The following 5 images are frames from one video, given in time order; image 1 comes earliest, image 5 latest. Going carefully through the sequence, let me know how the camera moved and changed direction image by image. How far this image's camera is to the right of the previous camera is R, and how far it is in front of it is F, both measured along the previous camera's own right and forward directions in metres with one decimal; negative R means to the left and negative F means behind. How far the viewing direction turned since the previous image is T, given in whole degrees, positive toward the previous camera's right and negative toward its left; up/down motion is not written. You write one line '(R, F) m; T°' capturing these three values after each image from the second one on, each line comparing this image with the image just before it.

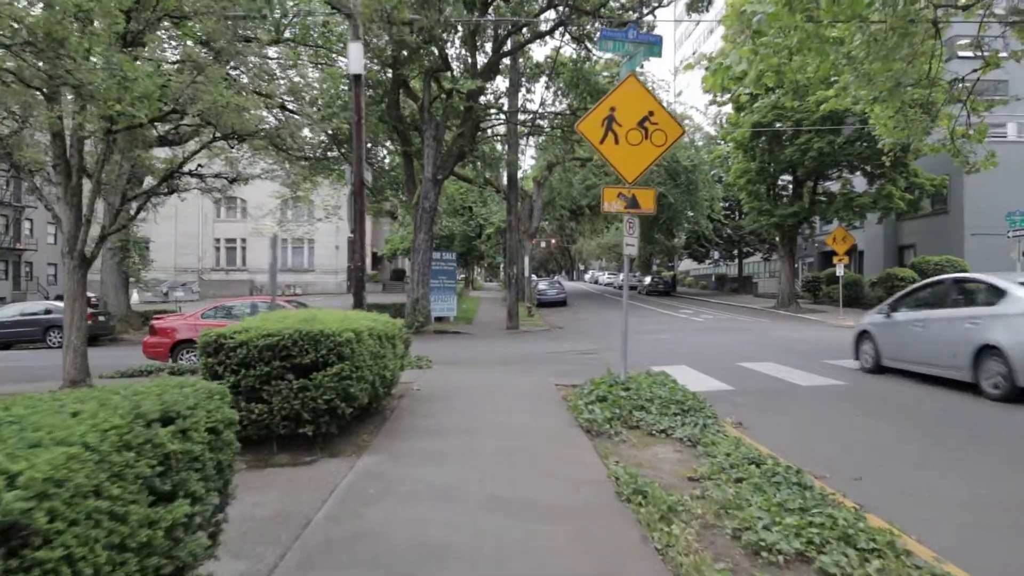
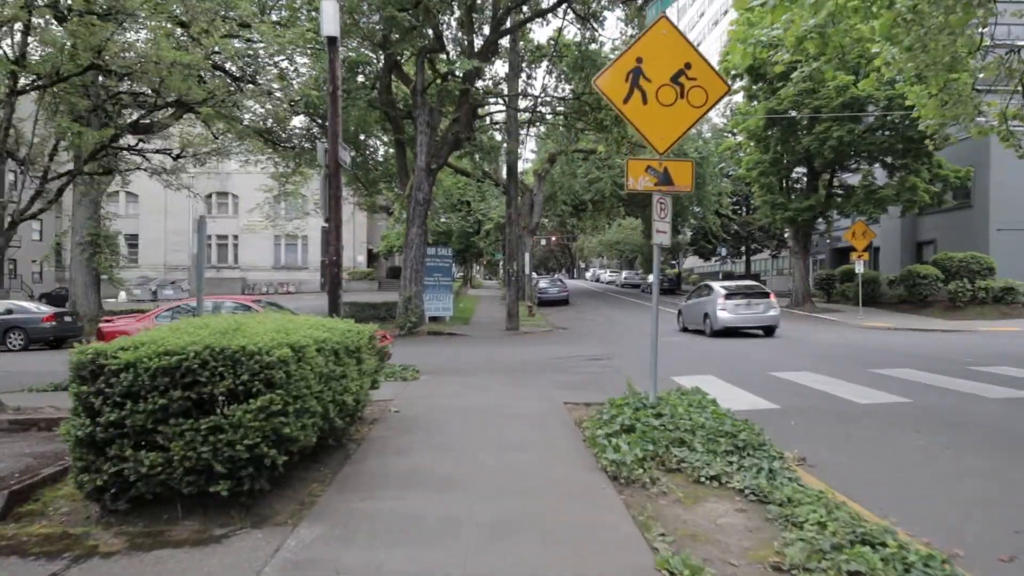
(0.0, +1.6) m; 0°
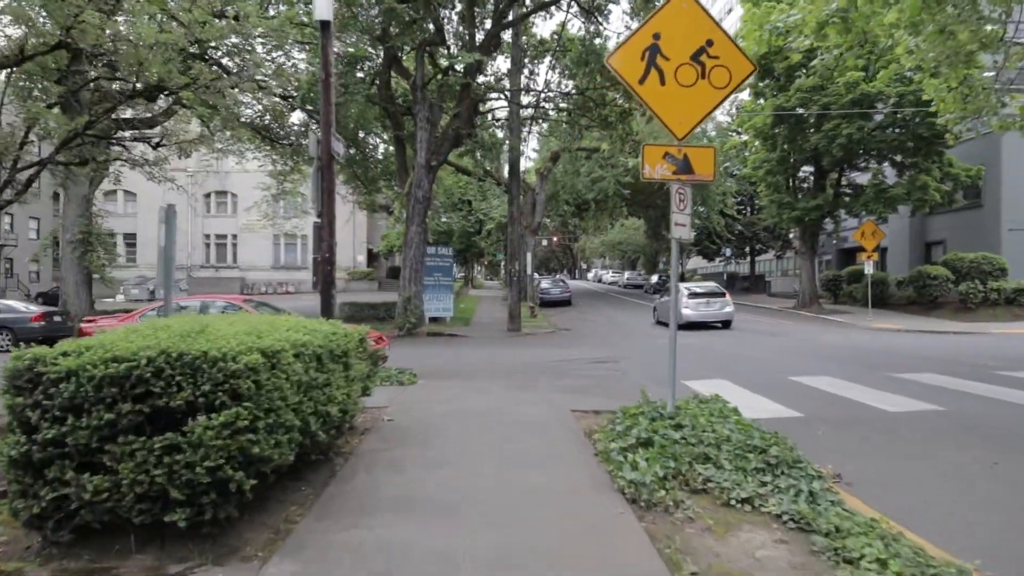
(0.0, +0.6) m; 0°
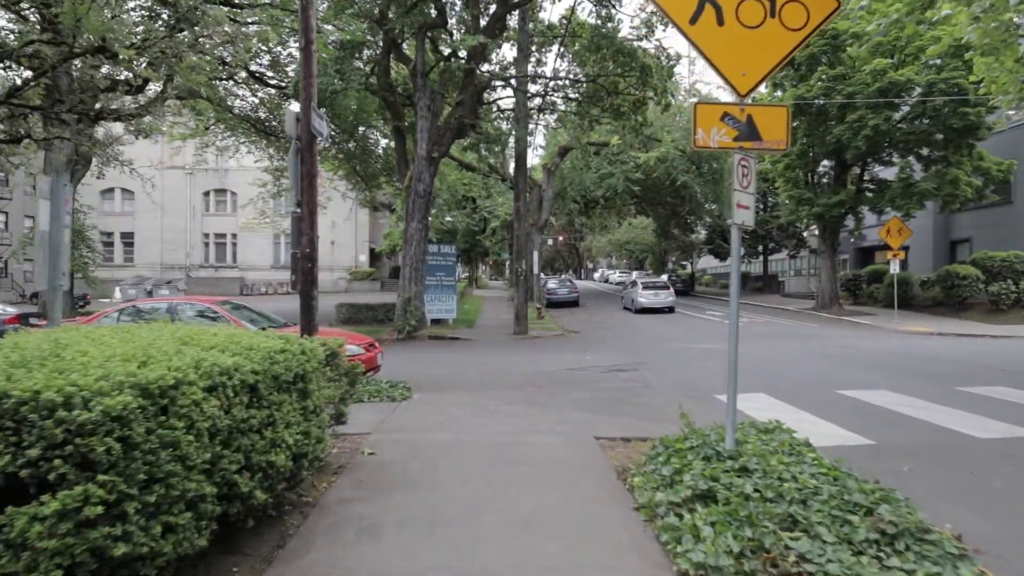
(0.0, +1.3) m; 0°
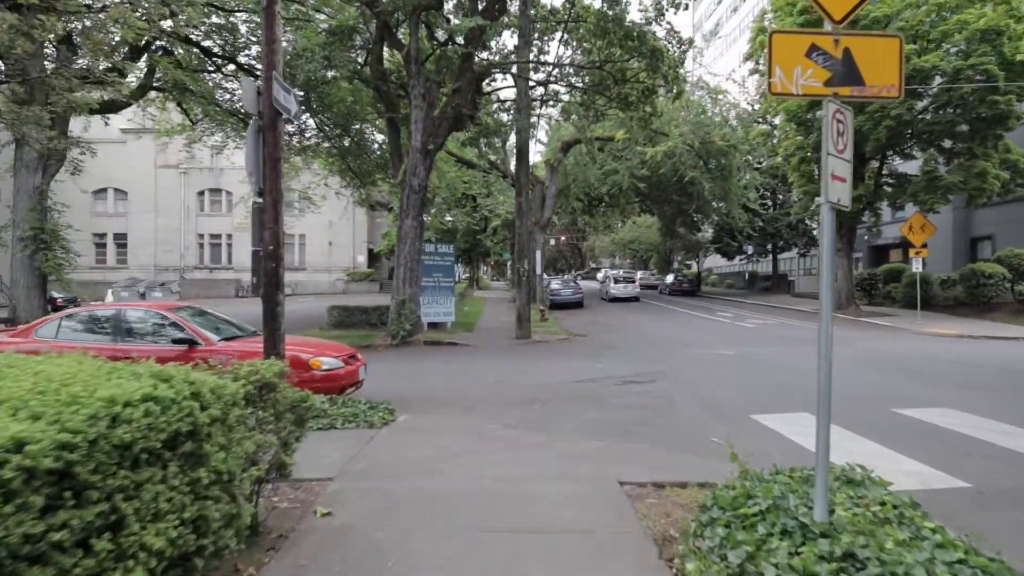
(0.0, +1.3) m; 0°
